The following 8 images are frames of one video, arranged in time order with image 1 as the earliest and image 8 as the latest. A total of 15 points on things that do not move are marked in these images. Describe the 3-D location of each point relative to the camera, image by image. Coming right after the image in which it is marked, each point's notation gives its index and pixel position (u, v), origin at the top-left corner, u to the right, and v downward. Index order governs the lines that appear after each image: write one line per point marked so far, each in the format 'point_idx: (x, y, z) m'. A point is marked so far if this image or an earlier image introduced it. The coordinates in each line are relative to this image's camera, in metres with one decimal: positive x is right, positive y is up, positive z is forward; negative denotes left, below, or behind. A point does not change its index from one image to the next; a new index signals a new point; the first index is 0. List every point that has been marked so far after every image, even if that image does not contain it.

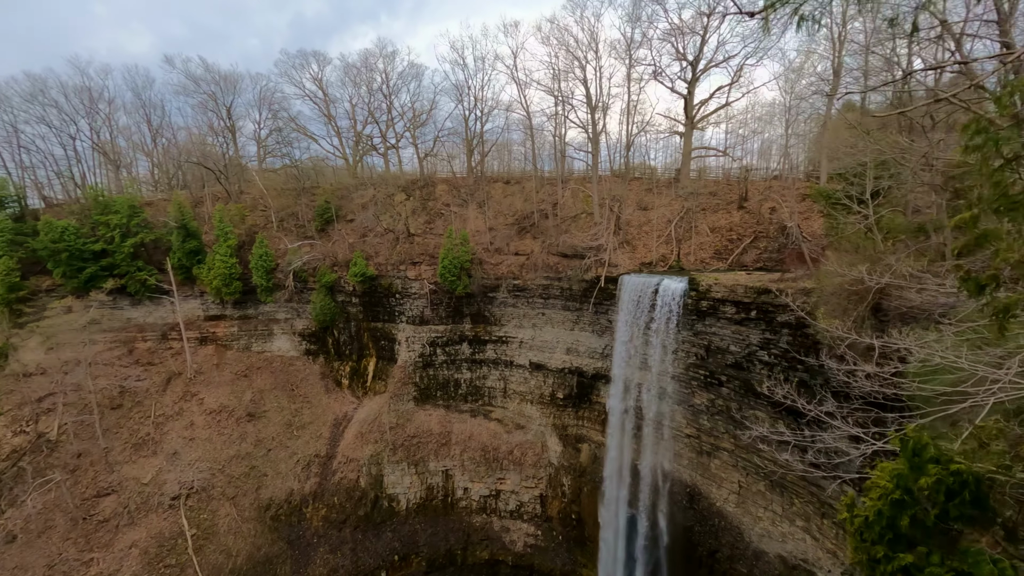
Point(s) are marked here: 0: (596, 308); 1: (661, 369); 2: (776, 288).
0: (+3.2, -0.8, +18.1) m
1: (+5.2, -2.8, +16.4) m
2: (+6.8, 0.0, +12.3) m
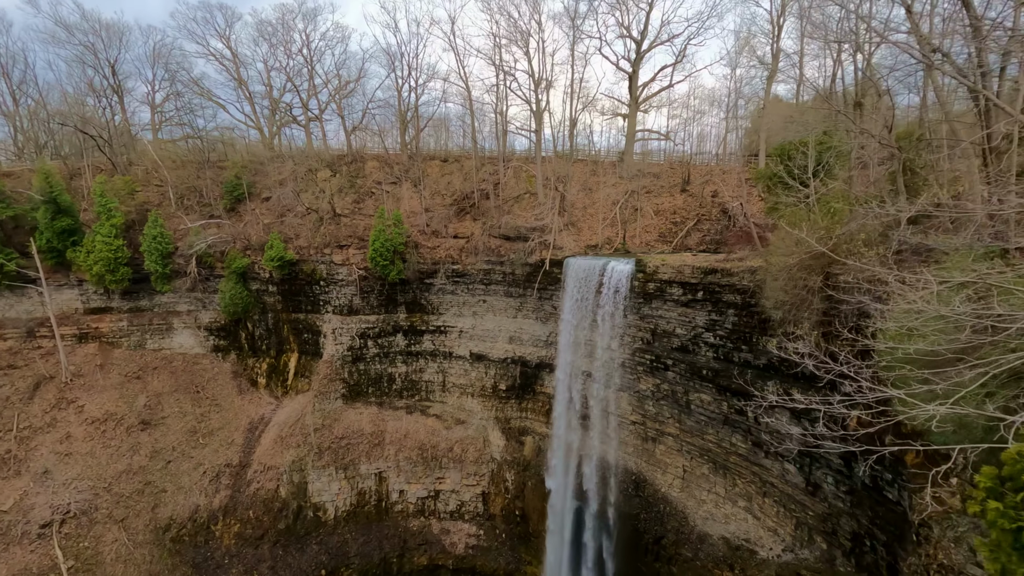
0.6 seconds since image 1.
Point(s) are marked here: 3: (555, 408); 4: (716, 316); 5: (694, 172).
0: (+1.0, -0.2, +17.2) m
1: (+3.2, -2.3, +15.8) m
2: (+5.3, +0.6, +12.0) m
3: (+1.6, -4.7, +18.2) m
4: (+5.3, -0.8, +12.3) m
5: (+7.3, +4.6, +18.4) m
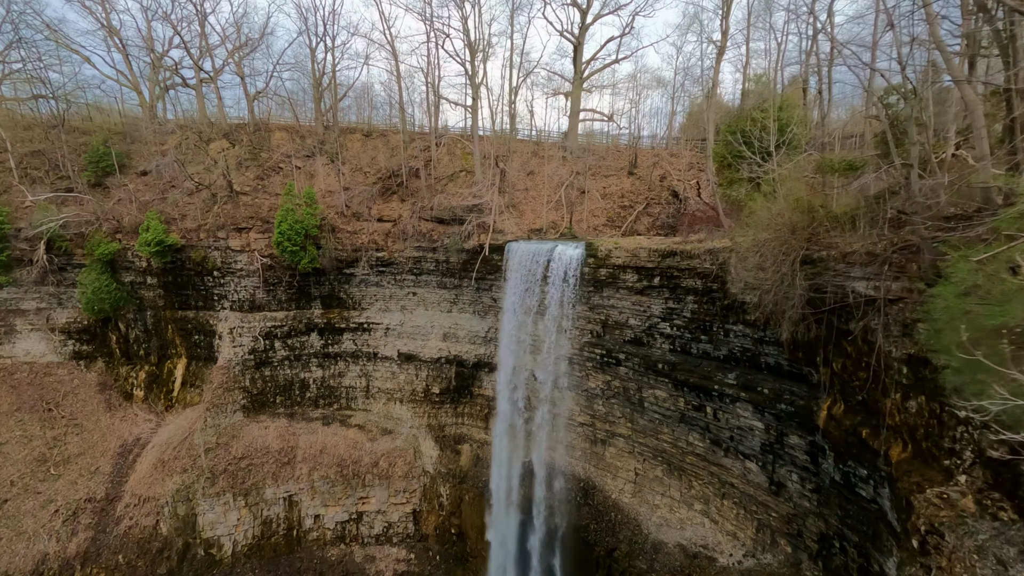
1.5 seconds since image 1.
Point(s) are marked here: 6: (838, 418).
0: (-1.1, +0.1, +15.4) m
1: (+1.2, -1.9, +14.3) m
2: (+3.9, +0.9, +10.8) m
3: (-0.7, -4.3, +16.4) m
4: (+3.9, -0.4, +11.2) m
5: (+4.9, +4.9, +17.4) m
6: (+5.9, -2.4, +8.4) m
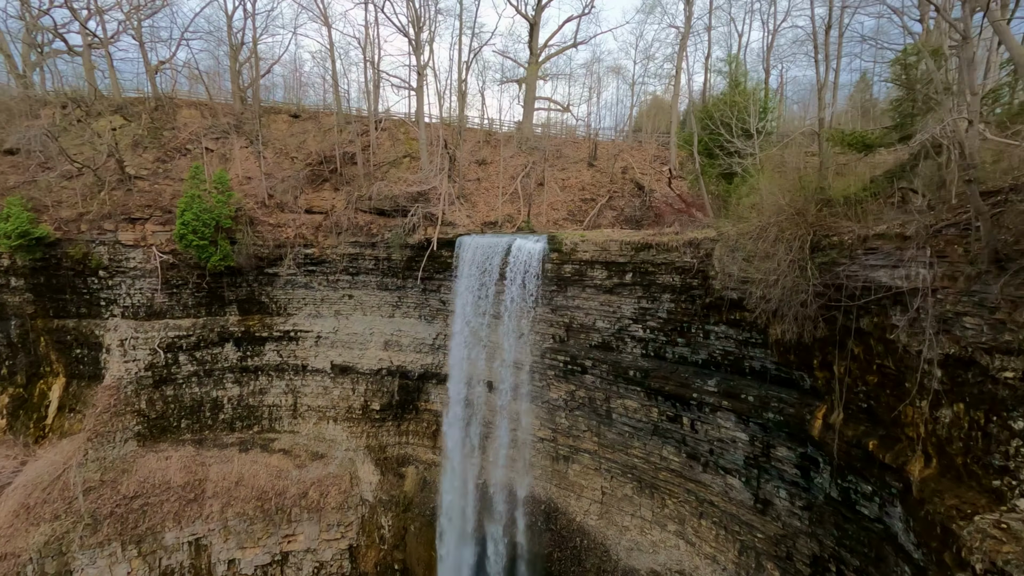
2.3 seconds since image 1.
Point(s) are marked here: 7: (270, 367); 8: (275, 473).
0: (-2.6, +0.1, +13.6) m
1: (-0.1, -1.9, +12.8) m
2: (+3.0, +1.0, +9.6) m
3: (-2.2, -4.4, +14.6) m
4: (+2.9, -0.3, +10.0) m
5: (+3.1, +4.9, +16.4) m
6: (+5.2, -2.3, +7.4) m
7: (-7.8, -2.5, +14.9) m
8: (-7.3, -5.7, +14.4) m
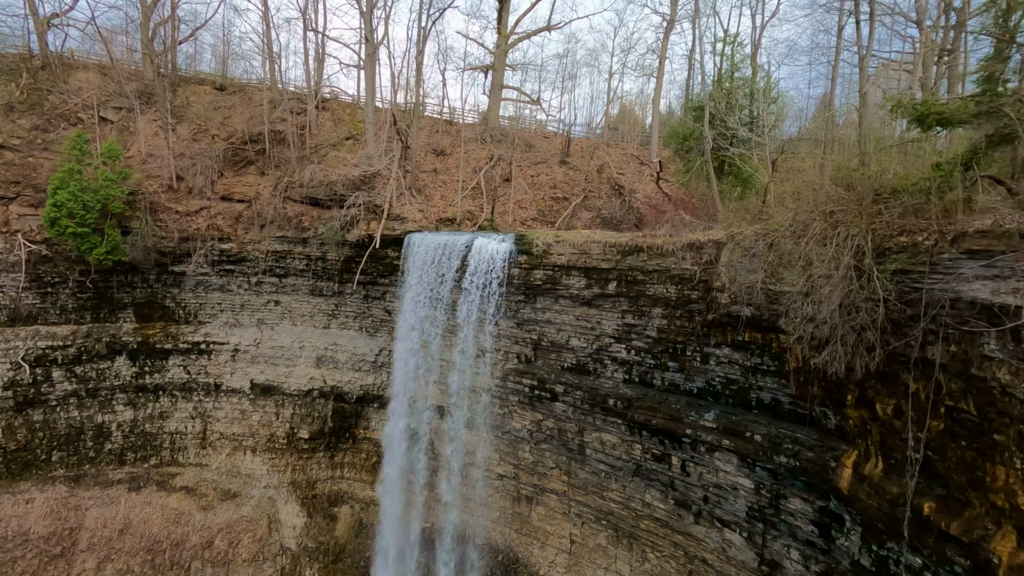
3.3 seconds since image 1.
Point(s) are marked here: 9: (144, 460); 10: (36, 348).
0: (-3.6, -0.1, +11.4) m
1: (-1.1, -2.1, +10.8) m
2: (+2.3, +0.8, +8.0) m
3: (-3.4, -4.6, +12.4) m
4: (+2.1, -0.6, +8.3) m
5: (+2.0, +4.5, +14.8) m
6: (+4.6, -2.5, +5.9) m
7: (-8.9, -2.6, +12.3) m
8: (-8.5, -5.8, +11.7) m
9: (-9.7, -4.5, +12.3) m
10: (-11.4, -1.4, +11.2) m
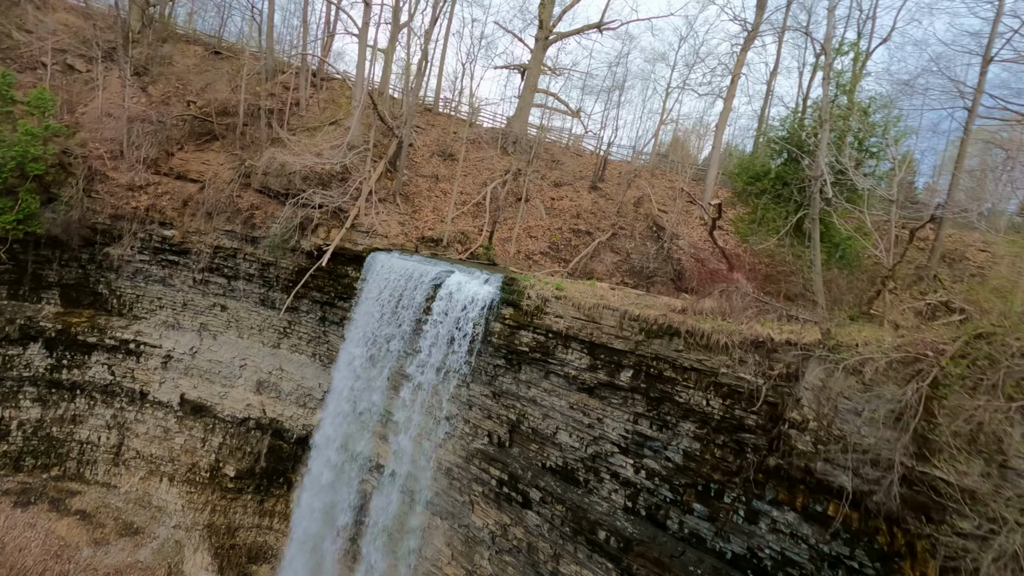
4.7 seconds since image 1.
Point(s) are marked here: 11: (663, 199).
0: (-3.7, -0.5, +9.2) m
1: (-1.6, -2.8, +8.3) m
2: (+2.0, -0.4, +5.4) m
3: (-4.2, -5.0, +10.0) m
4: (+1.6, -1.7, +5.6) m
5: (+2.6, +3.1, +12.3) m
6: (+3.7, -3.9, +3.0) m
7: (-9.3, -2.2, +10.3) m
8: (-9.4, -5.4, +9.6) m
9: (-10.4, -4.0, +10.3) m
10: (-11.7, -0.7, +9.4) m
11: (+3.6, +2.1, +10.9) m
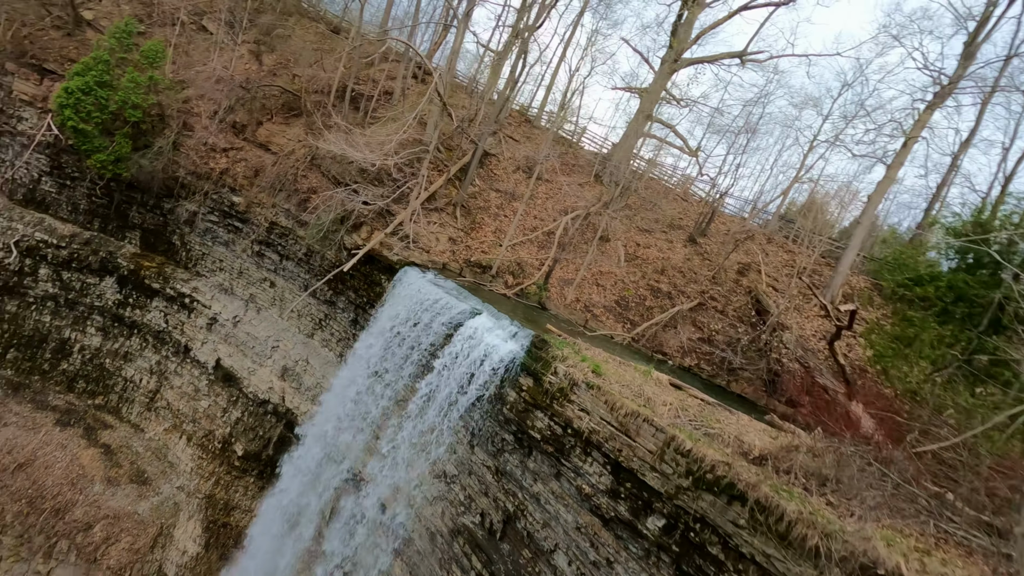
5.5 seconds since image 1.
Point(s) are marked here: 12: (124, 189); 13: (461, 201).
0: (-2.9, -0.5, +8.4) m
1: (-1.6, -3.2, +7.2) m
2: (+1.9, -1.4, +3.6) m
3: (-4.2, -4.8, +9.3) m
4: (+1.4, -2.7, +3.9) m
5: (+4.6, +1.4, +10.4) m
6: (+2.3, -5.1, +1.0) m
7: (-8.4, -1.0, +10.6) m
8: (-9.4, -4.0, +9.9) m
9: (-9.8, -2.5, +10.8) m
10: (-10.5, +1.1, +10.2) m
11: (+5.1, +0.3, +8.8) m
12: (-8.5, +2.2, +10.1) m
13: (-0.8, +1.6, +9.2) m
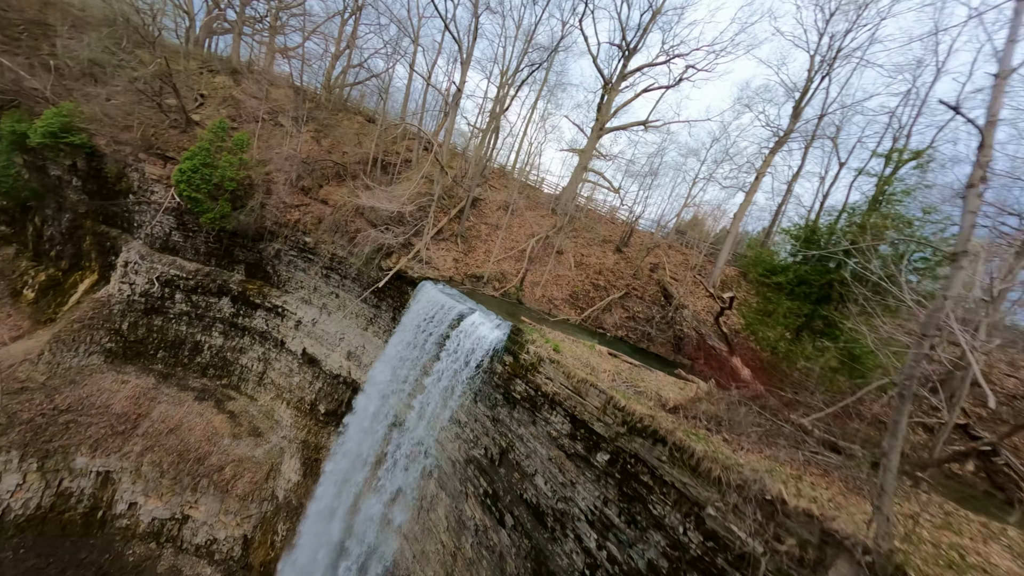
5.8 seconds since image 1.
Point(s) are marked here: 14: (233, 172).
0: (-3.2, -0.7, +12.8) m
1: (-1.8, -3.3, +11.5) m
2: (+1.5, -1.4, +7.9) m
3: (-4.3, -5.1, +13.7) m
4: (+1.0, -2.6, +8.3) m
5: (+4.2, +1.6, +14.6) m
6: (+2.1, -5.0, +5.3) m
7: (-8.7, -1.5, +15.1) m
8: (-9.5, -4.6, +14.4) m
9: (-10.0, -3.1, +15.3) m
10: (-10.9, +0.5, +14.7) m
11: (+4.6, +0.6, +13.1) m
12: (-9.0, +1.6, +14.6) m
13: (-1.2, +1.6, +13.5) m
14: (-7.6, +3.1, +13.5) m
